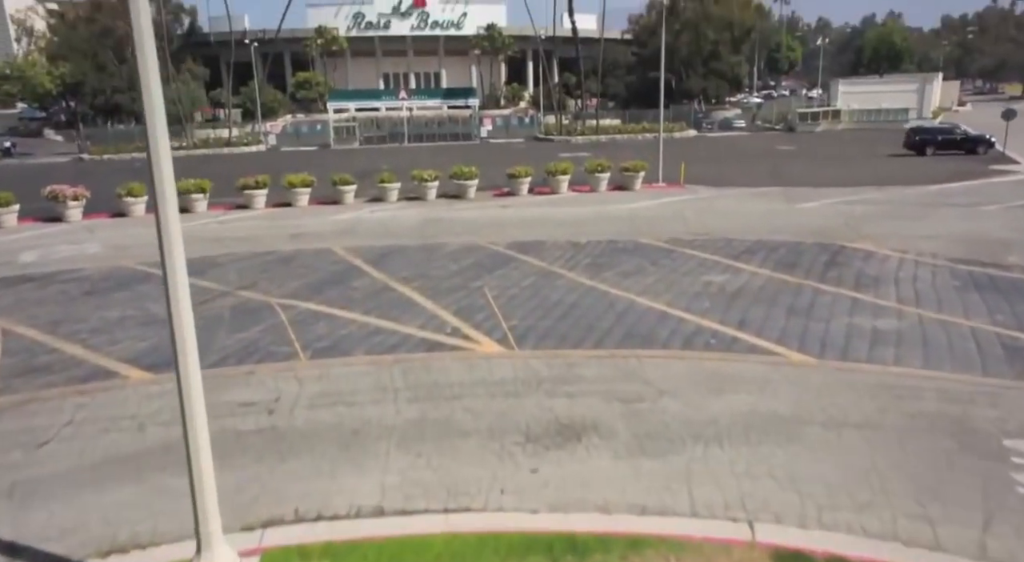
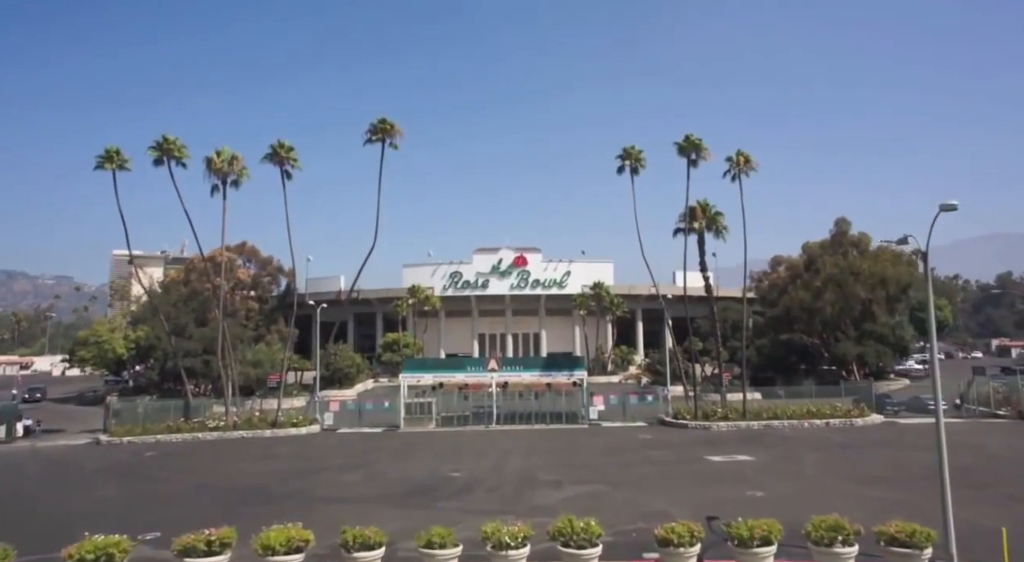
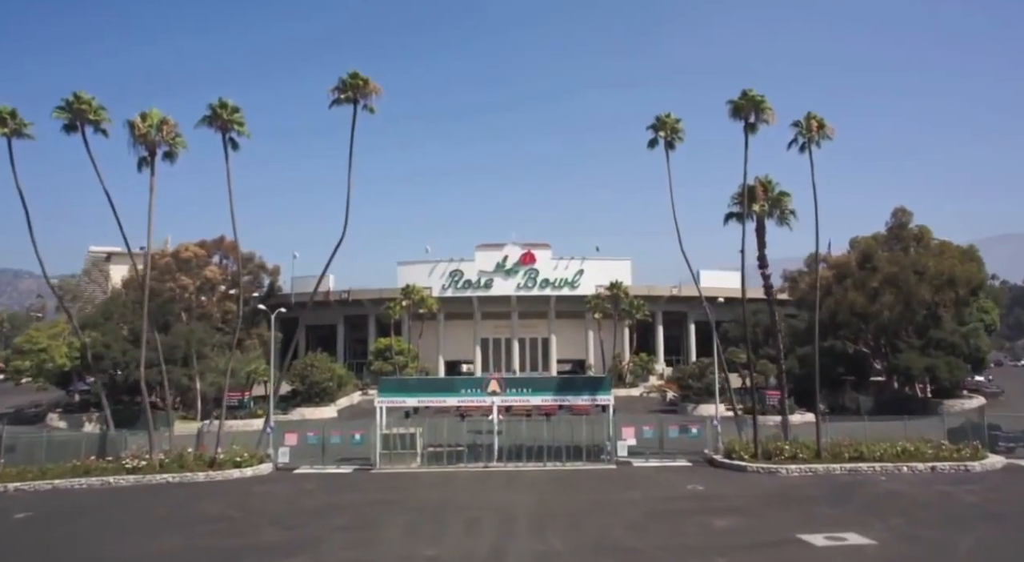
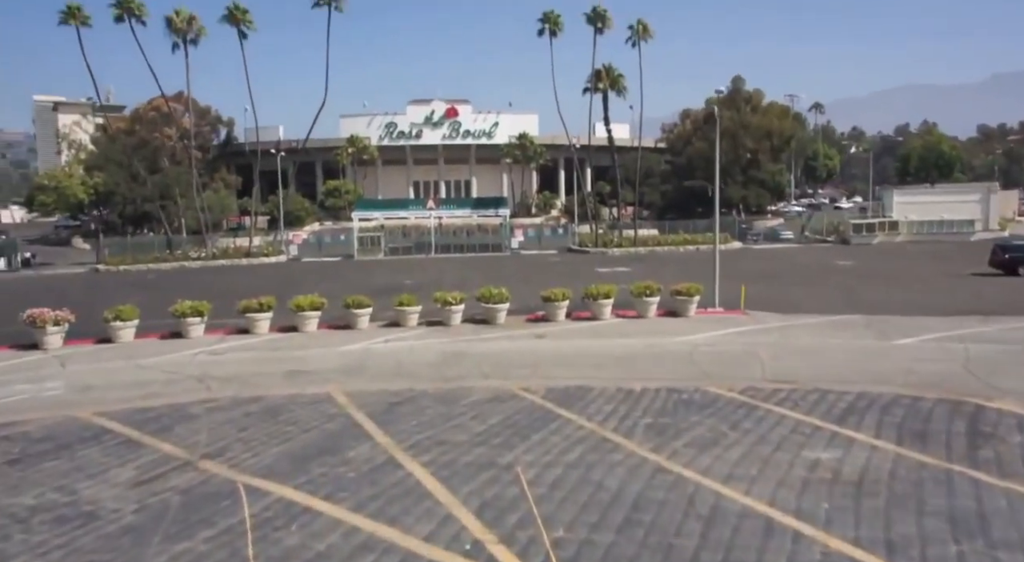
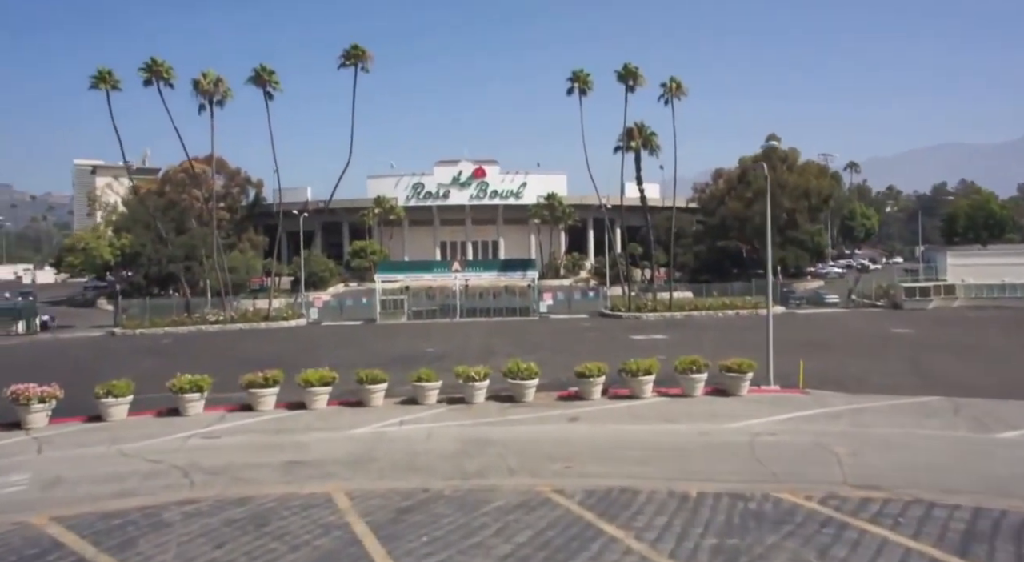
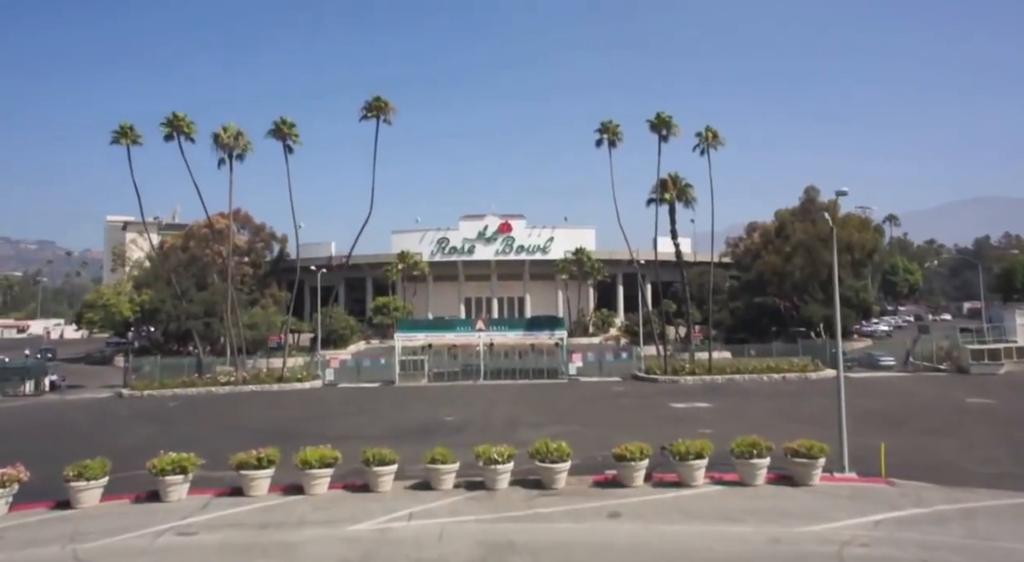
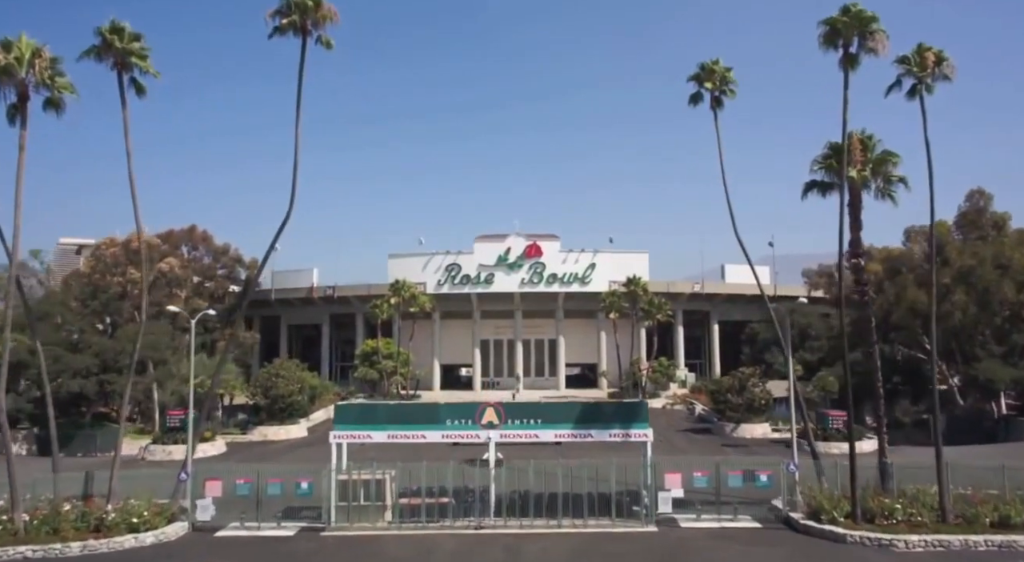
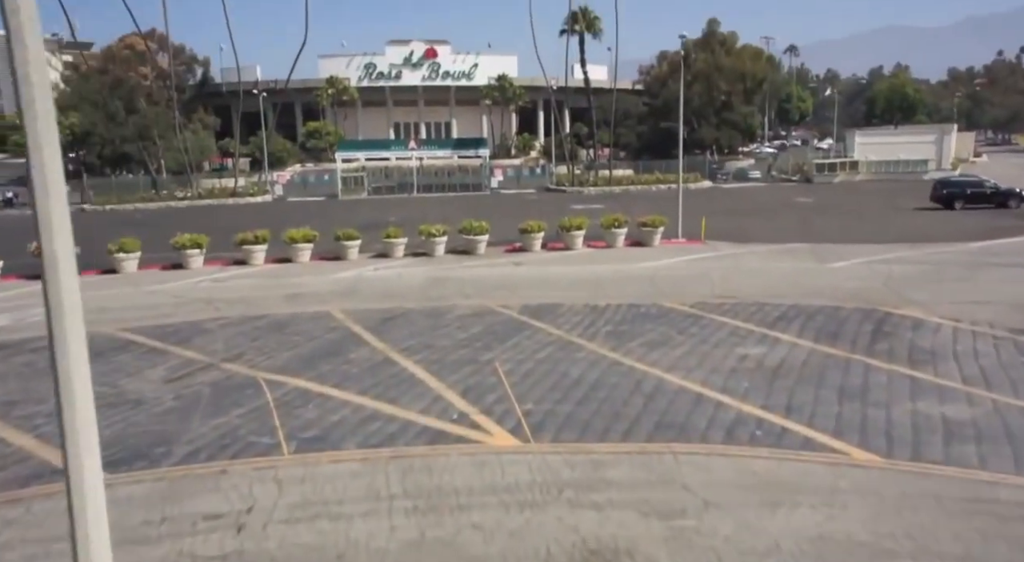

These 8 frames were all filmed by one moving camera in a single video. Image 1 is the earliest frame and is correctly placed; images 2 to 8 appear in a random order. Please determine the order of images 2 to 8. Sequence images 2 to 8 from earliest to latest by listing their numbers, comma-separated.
8, 4, 5, 6, 2, 3, 7
